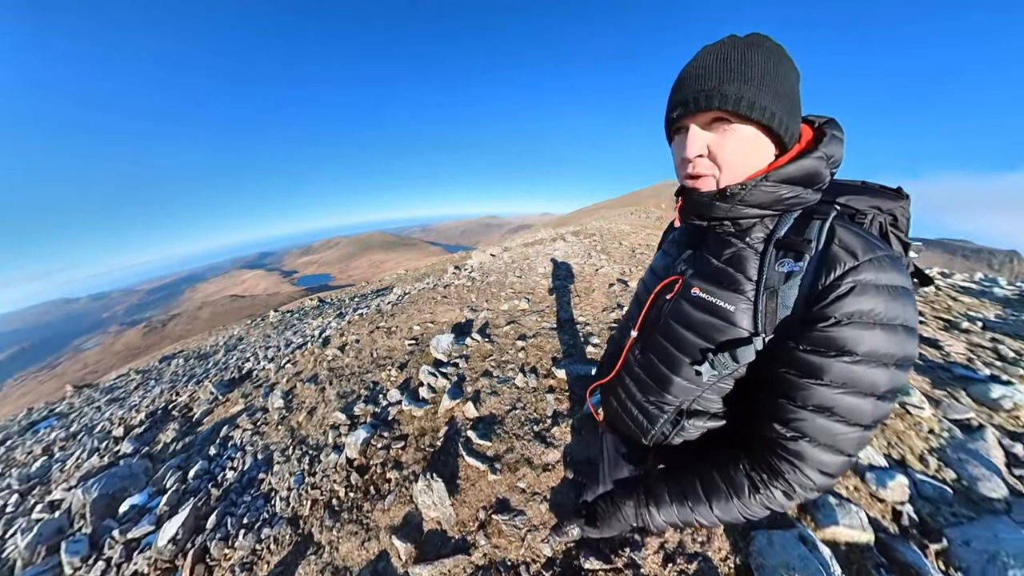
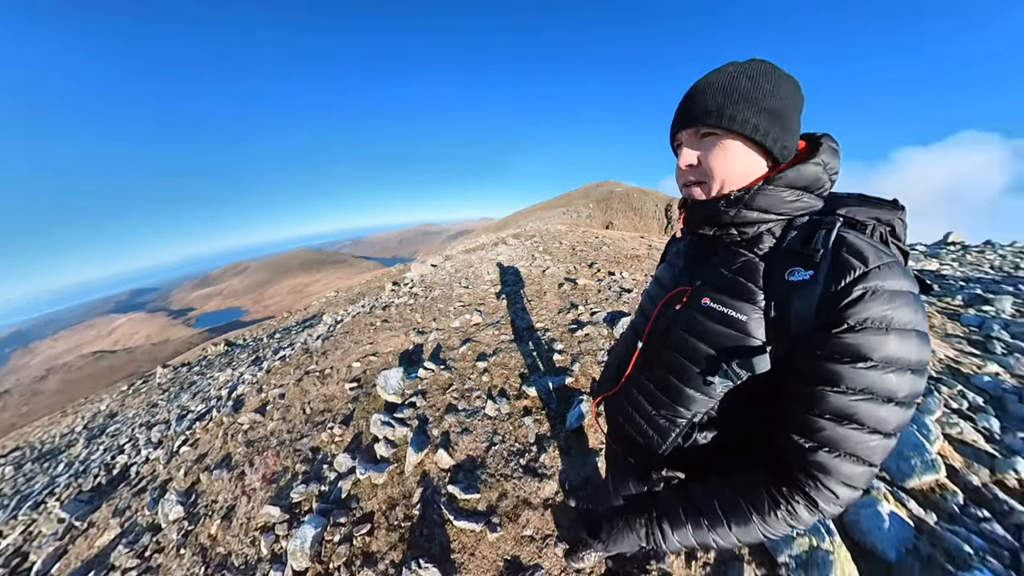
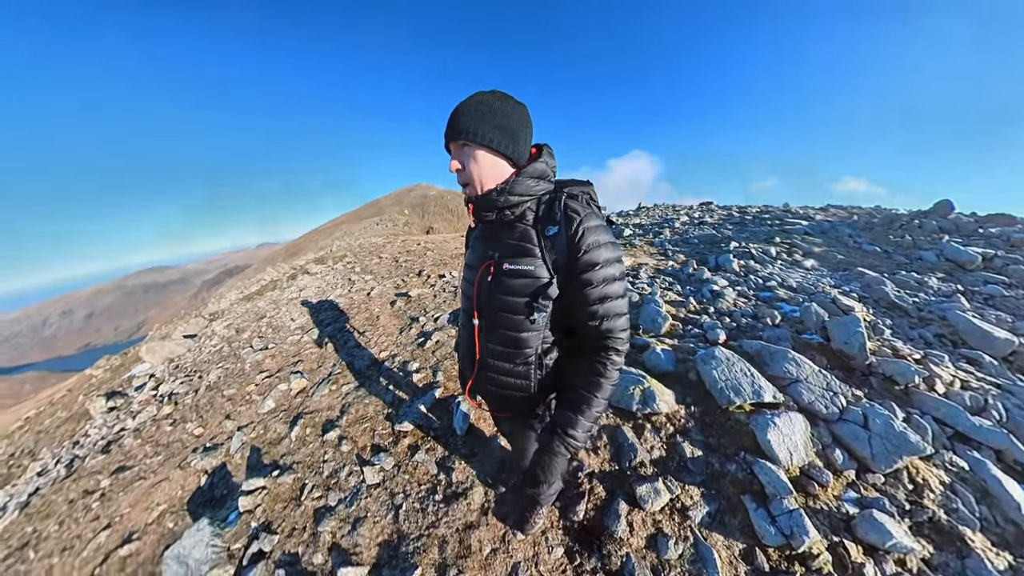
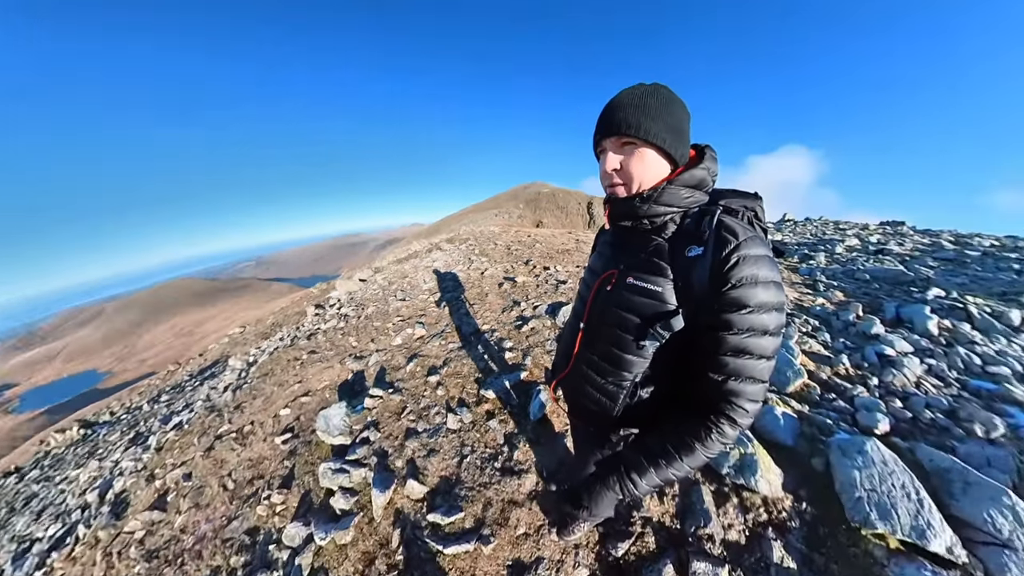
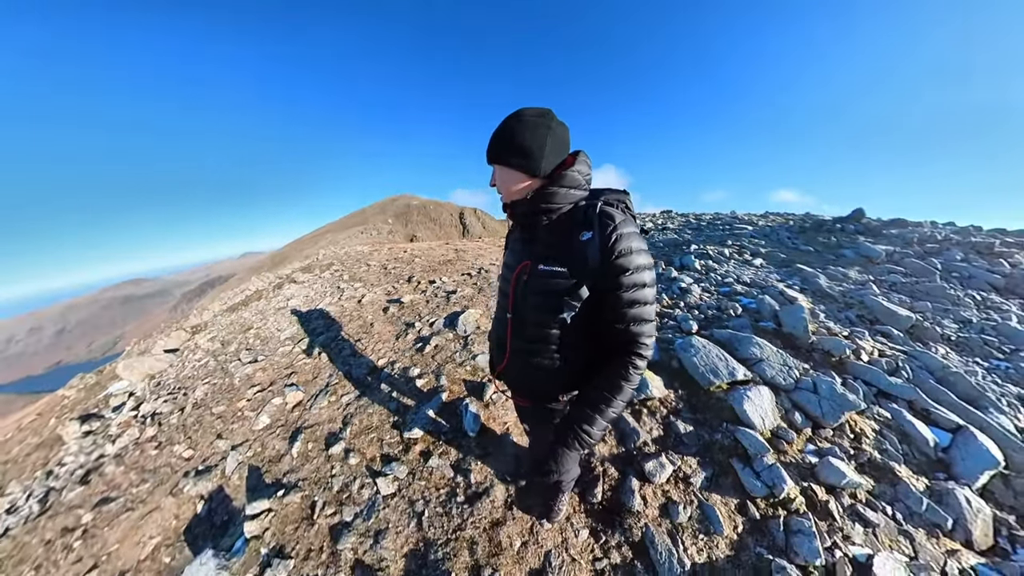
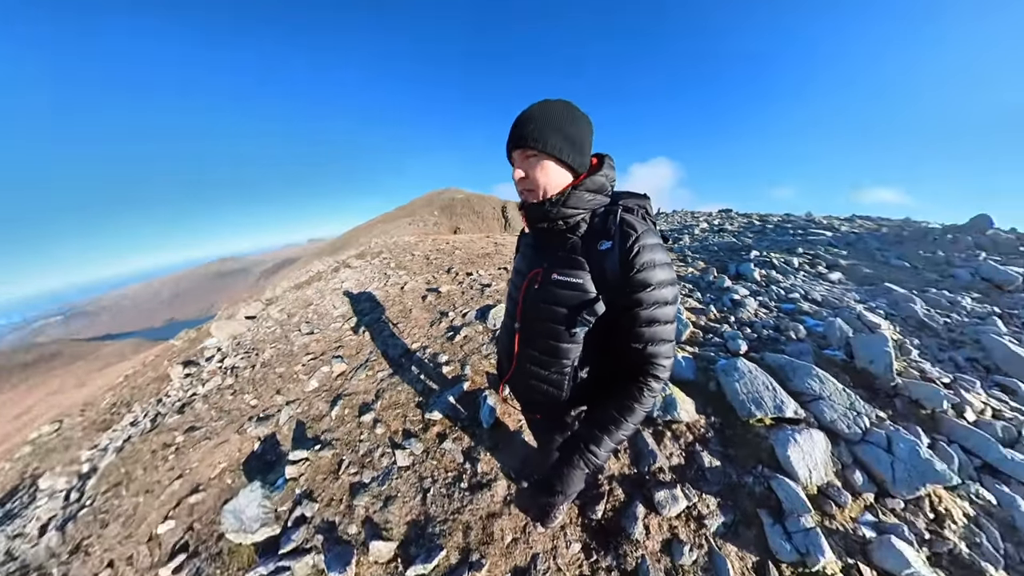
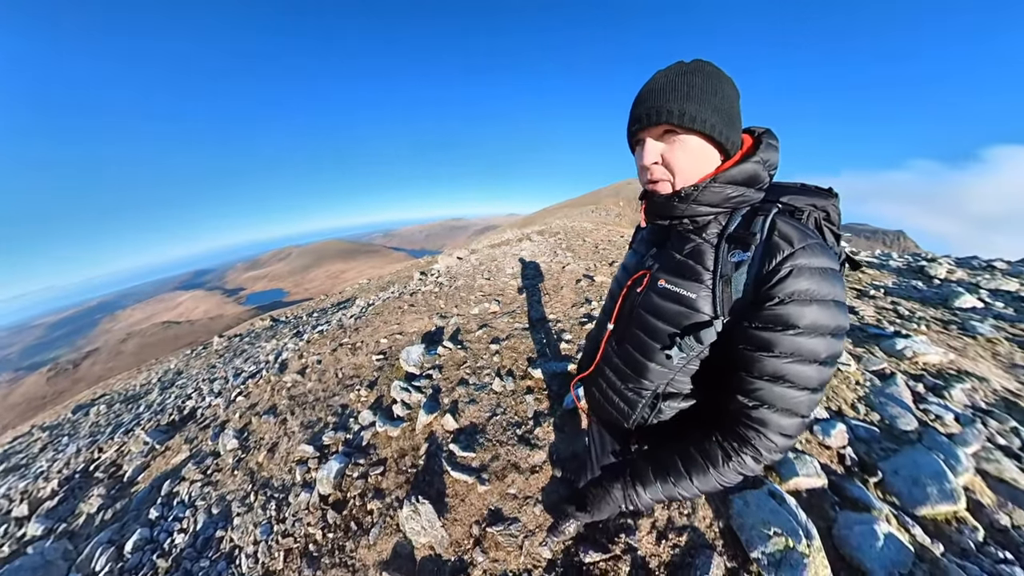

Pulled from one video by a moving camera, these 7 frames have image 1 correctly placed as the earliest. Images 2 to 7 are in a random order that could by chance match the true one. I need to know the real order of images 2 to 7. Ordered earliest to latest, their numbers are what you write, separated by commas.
7, 2, 4, 6, 5, 3
